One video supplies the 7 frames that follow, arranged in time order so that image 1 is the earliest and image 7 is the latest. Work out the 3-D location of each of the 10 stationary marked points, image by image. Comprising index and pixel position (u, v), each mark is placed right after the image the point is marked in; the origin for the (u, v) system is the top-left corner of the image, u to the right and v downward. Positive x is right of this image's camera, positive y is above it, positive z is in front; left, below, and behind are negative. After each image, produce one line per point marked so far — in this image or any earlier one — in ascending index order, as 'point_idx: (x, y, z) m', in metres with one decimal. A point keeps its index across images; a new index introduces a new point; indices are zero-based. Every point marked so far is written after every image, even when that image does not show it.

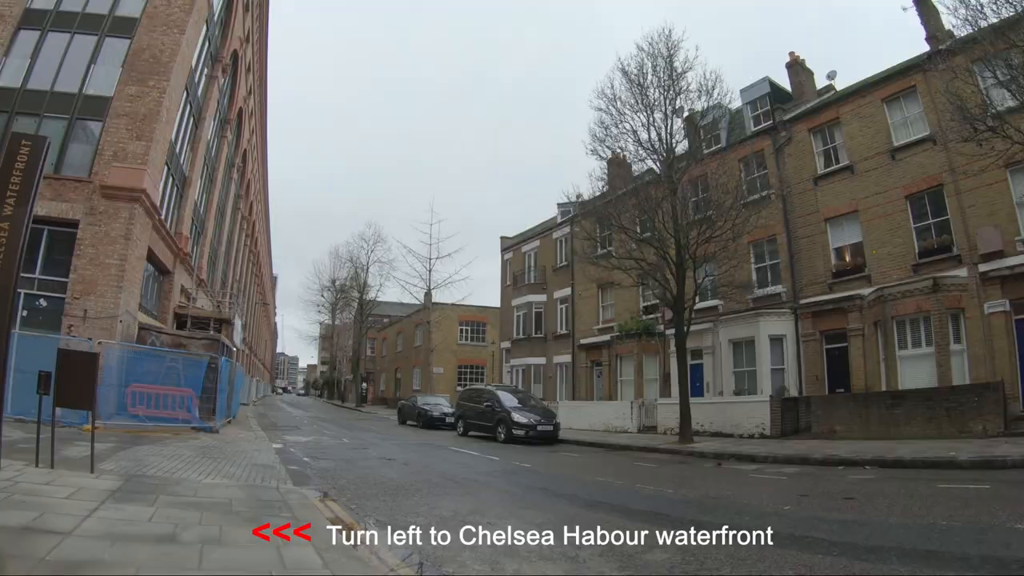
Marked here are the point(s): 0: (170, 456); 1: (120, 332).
0: (-4.7, -2.3, +8.2) m
1: (-9.1, -1.0, +13.8) m
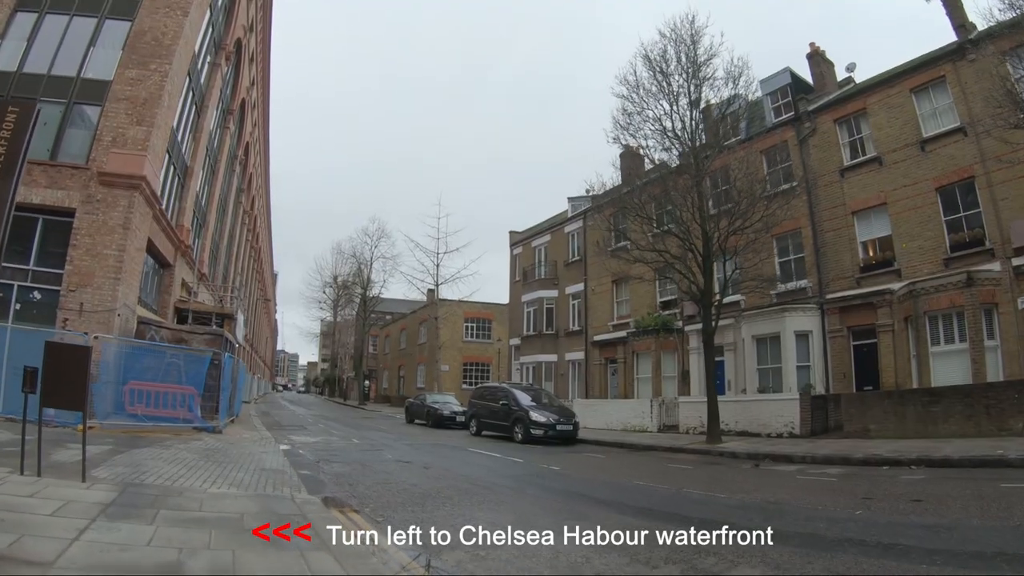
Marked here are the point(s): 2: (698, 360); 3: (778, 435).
0: (-4.3, -2.2, +7.5) m
1: (-8.7, -0.8, +13.1) m
2: (+6.8, -2.1, +18.8) m
3: (+8.5, -4.3, +18.3) m
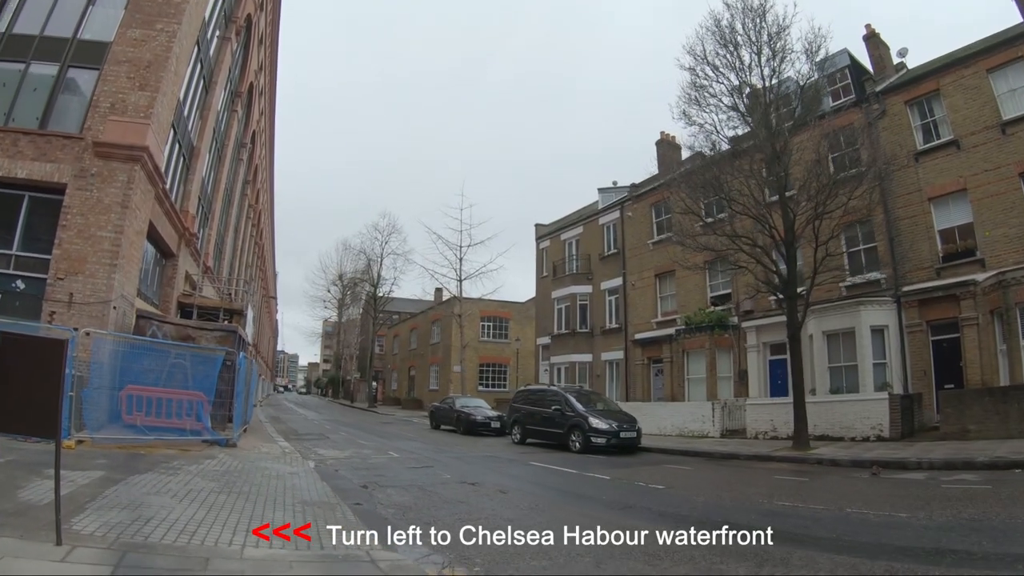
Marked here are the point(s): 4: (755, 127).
0: (-3.1, -2.0, +5.7) m
1: (-7.5, -0.6, +11.3) m
2: (+7.9, -1.9, +17.0) m
3: (+9.7, -4.1, +16.4) m
4: (+6.3, +4.1, +15.6) m
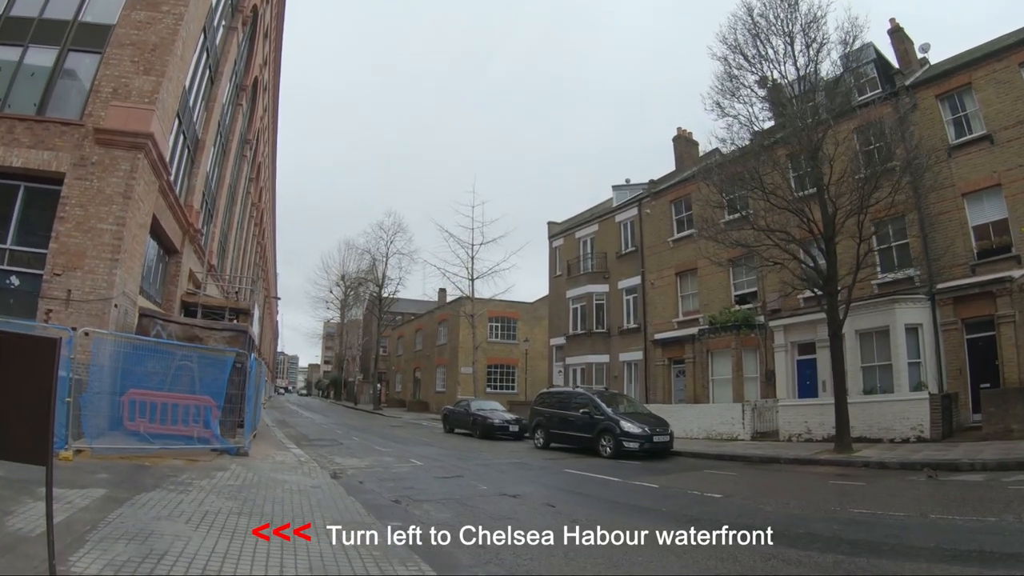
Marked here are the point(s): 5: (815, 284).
0: (-2.6, -1.9, +4.9) m
1: (-7.0, -0.6, +10.5) m
2: (+8.4, -1.8, +16.2) m
3: (+10.2, -4.0, +15.7) m
4: (+6.8, +4.2, +14.8) m
5: (+7.5, +0.1, +14.6) m
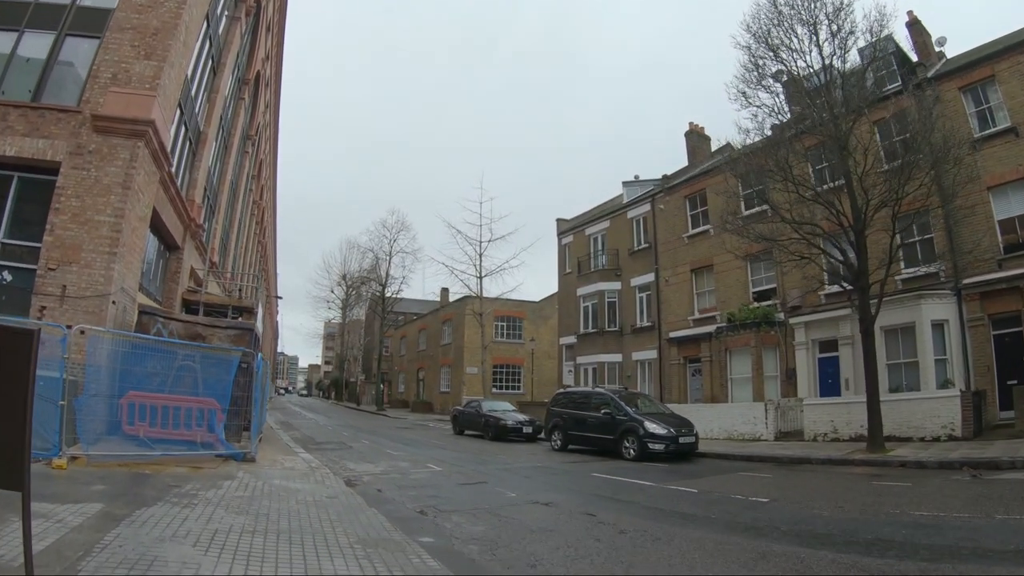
0: (-2.2, -1.8, +4.3) m
1: (-6.6, -0.5, +9.9) m
2: (+8.8, -1.7, +15.6) m
3: (+10.6, -3.9, +15.1) m
4: (+7.1, +4.3, +14.2) m
5: (+7.9, +0.2, +14.0) m
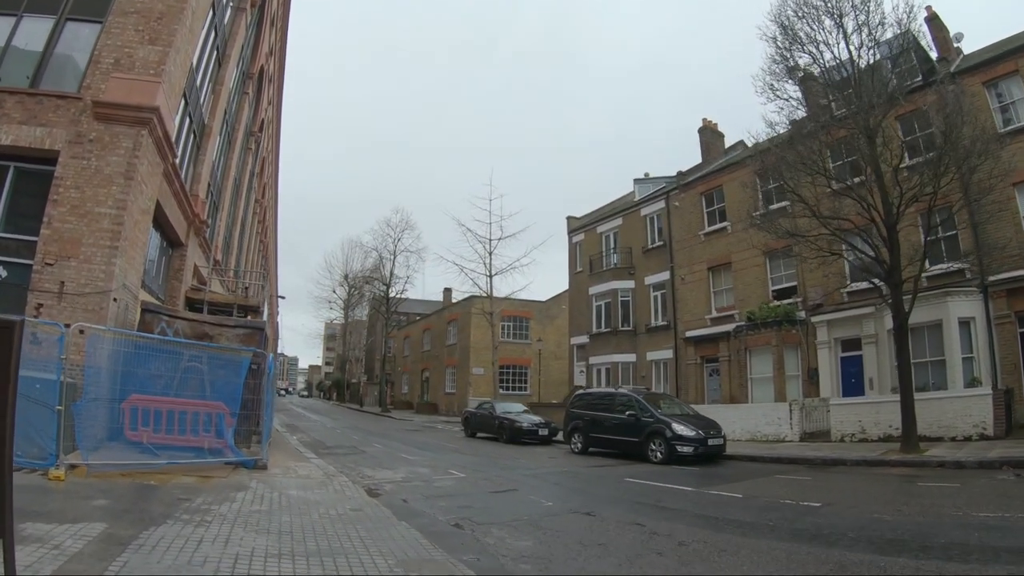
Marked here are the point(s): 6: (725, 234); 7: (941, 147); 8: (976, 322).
0: (-1.8, -1.7, +3.8) m
1: (-6.2, -0.4, +9.3) m
2: (+9.2, -1.7, +15.1) m
3: (+11.0, -3.9, +14.6) m
4: (+7.5, +4.4, +13.7) m
5: (+8.3, +0.3, +13.5) m
6: (+6.9, +1.7, +19.2) m
7: (+9.0, +3.0, +12.6) m
8: (+12.1, -0.9, +15.4) m
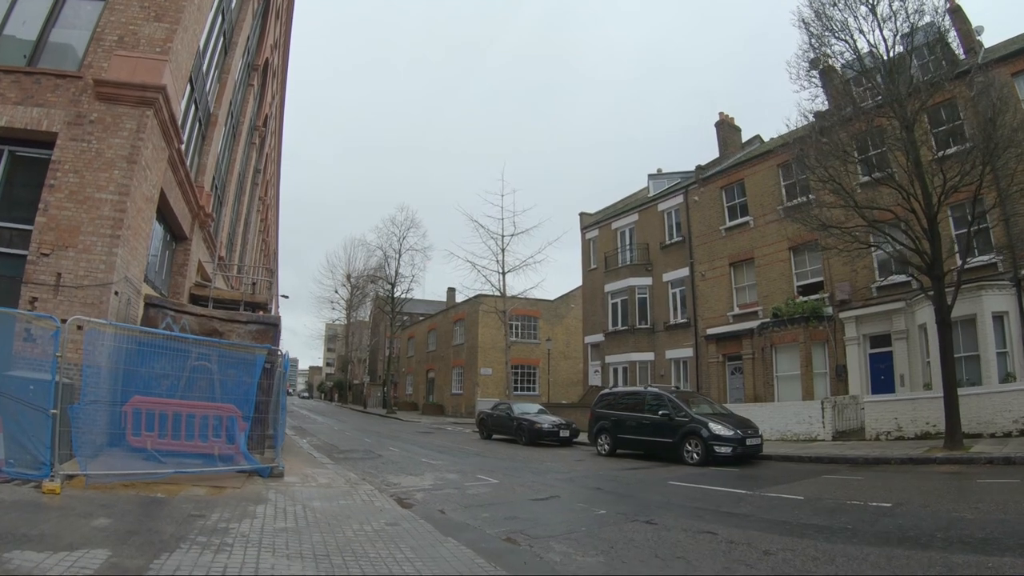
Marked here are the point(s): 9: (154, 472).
0: (-1.3, -1.6, +3.1) m
1: (-5.7, -0.3, +8.6) m
2: (+9.7, -1.5, +14.4) m
3: (+11.5, -3.7, +13.9) m
4: (+8.0, +4.5, +13.0) m
5: (+8.7, +0.4, +12.8) m
6: (+7.4, +1.9, +18.5) m
7: (+9.5, +3.2, +11.9) m
8: (+12.5, -0.8, +14.7) m
9: (-4.3, -2.2, +7.2) m
